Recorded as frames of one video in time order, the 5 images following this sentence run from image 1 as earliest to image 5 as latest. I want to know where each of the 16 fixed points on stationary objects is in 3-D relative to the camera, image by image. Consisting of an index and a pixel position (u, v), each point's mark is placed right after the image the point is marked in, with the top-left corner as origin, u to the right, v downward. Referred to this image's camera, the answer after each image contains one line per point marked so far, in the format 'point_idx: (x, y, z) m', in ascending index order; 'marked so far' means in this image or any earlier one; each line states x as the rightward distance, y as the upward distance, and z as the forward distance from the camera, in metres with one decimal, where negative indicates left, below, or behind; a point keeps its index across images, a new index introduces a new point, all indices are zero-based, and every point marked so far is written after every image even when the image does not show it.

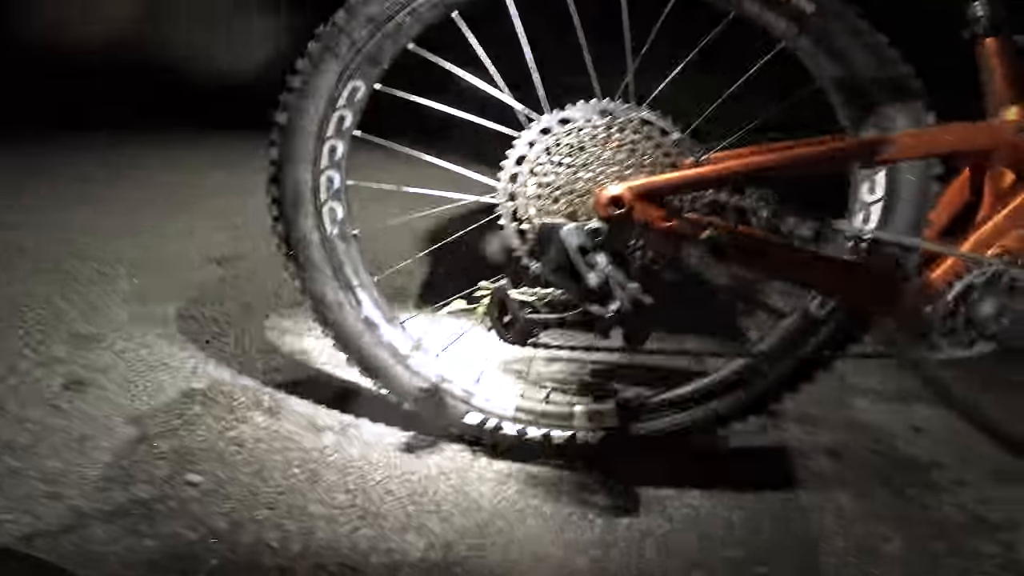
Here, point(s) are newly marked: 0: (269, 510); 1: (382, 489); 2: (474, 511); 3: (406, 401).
0: (-0.6, -0.6, +2.0) m
1: (-0.4, -0.5, +2.1) m
2: (-0.1, -0.6, +2.1) m
3: (-0.3, -0.3, +2.3) m
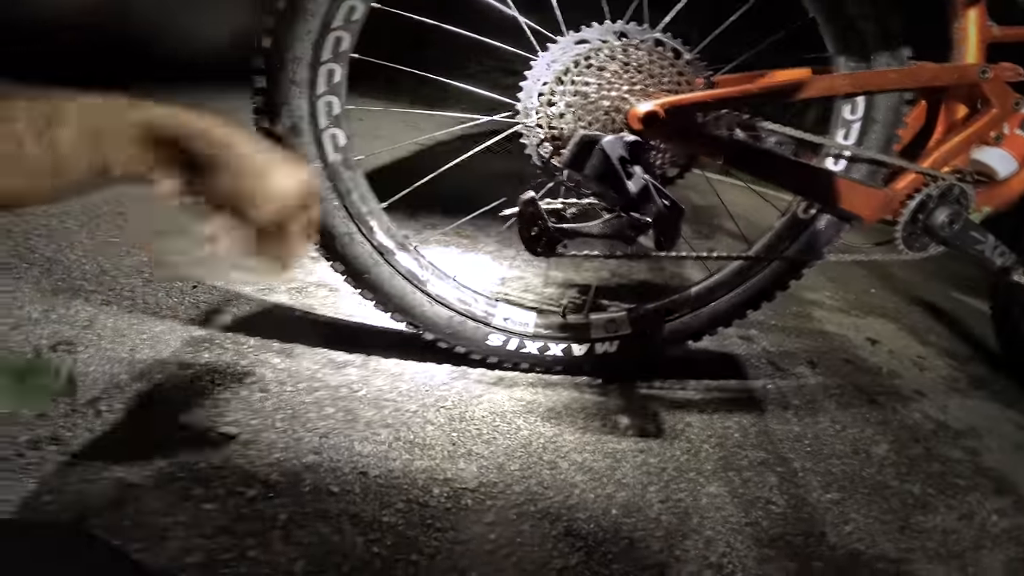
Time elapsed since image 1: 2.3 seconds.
0: (-0.5, -0.4, +2.0) m
1: (-0.3, -0.4, +2.1) m
2: (0.0, -0.4, +2.1) m
3: (-0.3, -0.1, +2.3) m
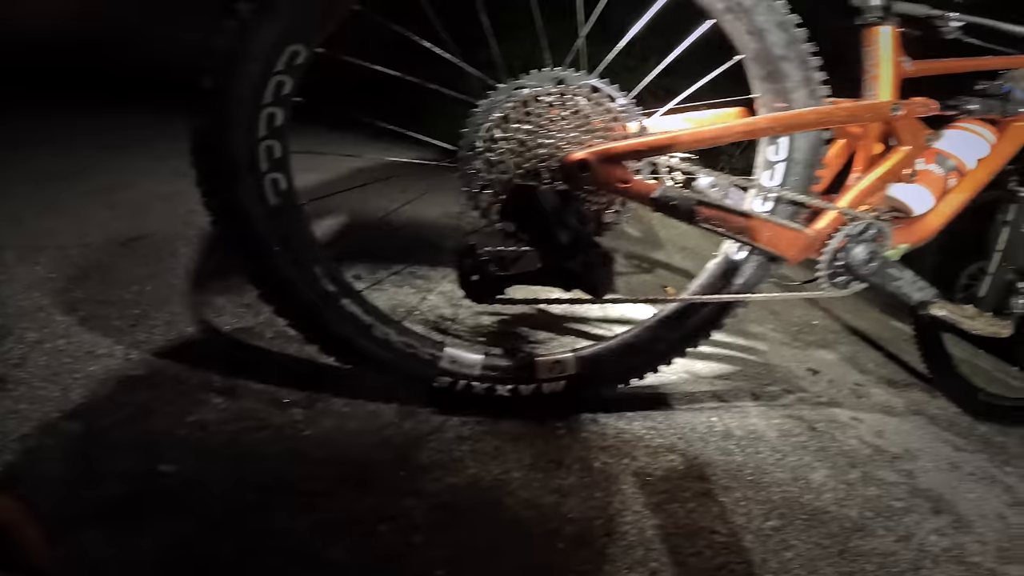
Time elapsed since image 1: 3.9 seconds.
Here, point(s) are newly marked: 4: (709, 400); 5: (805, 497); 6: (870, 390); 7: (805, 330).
0: (-0.7, -0.5, +1.9) m
1: (-0.4, -0.5, +2.1) m
2: (-0.2, -0.5, +2.1) m
3: (-0.4, -0.3, +2.3) m
4: (+0.8, -0.4, +3.0) m
5: (+1.0, -0.7, +2.5) m
6: (+1.6, -0.5, +3.4) m
7: (+1.5, -0.2, +3.9) m
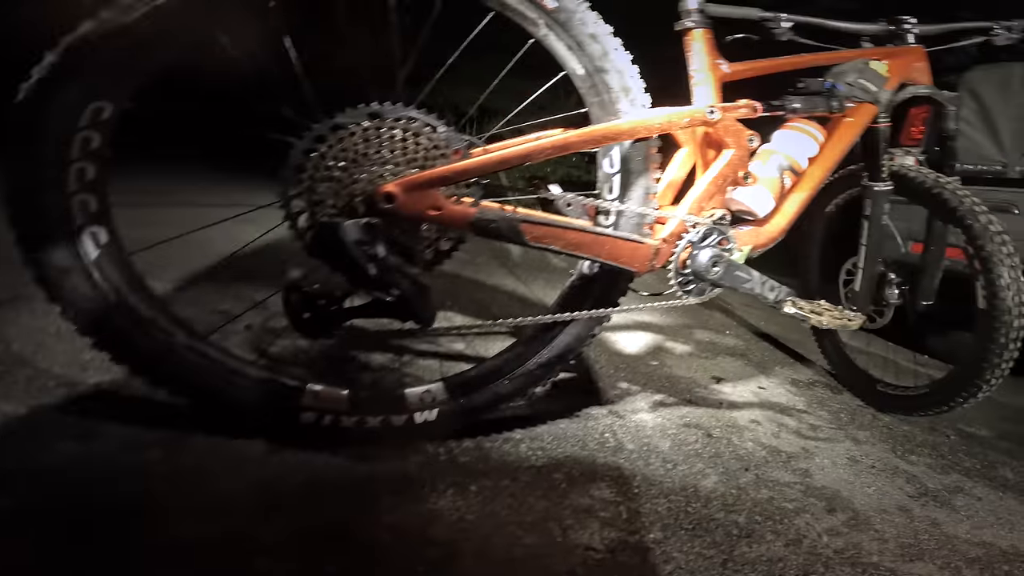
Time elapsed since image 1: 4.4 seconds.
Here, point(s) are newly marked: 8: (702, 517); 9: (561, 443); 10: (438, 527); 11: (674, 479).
0: (-1.0, -0.6, +1.9) m
1: (-0.8, -0.6, +2.0) m
2: (-0.5, -0.6, +2.1) m
3: (-0.8, -0.4, +2.3) m
4: (+0.4, -0.5, +3.0) m
5: (+0.6, -0.7, +2.5) m
6: (+1.2, -0.5, +3.4) m
7: (+1.0, -0.3, +3.9) m
8: (+0.6, -0.7, +2.4) m
9: (+0.2, -0.5, +2.7) m
10: (-0.2, -0.7, +2.1) m
11: (+0.6, -0.7, +2.6) m
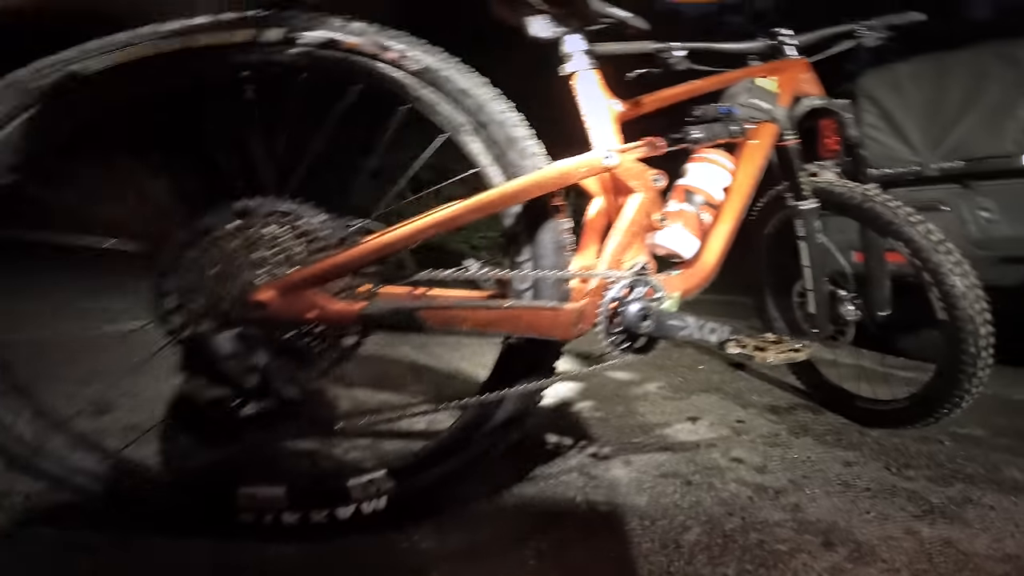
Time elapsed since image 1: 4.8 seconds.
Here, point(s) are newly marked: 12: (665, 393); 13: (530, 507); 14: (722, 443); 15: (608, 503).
0: (-1.1, -0.9, +1.6) m
1: (-0.9, -0.8, +1.8) m
2: (-0.6, -0.8, +1.8) m
3: (-1.0, -0.7, +2.0) m
4: (+0.2, -0.7, +2.7) m
5: (+0.5, -0.8, +2.3) m
6: (+1.0, -0.6, +3.2) m
7: (+0.8, -0.4, +3.7) m
8: (+0.5, -0.8, +2.2) m
9: (0.0, -0.7, +2.5) m
10: (-0.3, -0.9, +1.9) m
11: (+0.4, -0.8, +2.4) m
12: (+0.8, -0.5, +3.6) m
13: (0.0, -0.7, +2.5) m
14: (+0.8, -0.6, +3.1) m
15: (+0.3, -0.7, +2.6) m
